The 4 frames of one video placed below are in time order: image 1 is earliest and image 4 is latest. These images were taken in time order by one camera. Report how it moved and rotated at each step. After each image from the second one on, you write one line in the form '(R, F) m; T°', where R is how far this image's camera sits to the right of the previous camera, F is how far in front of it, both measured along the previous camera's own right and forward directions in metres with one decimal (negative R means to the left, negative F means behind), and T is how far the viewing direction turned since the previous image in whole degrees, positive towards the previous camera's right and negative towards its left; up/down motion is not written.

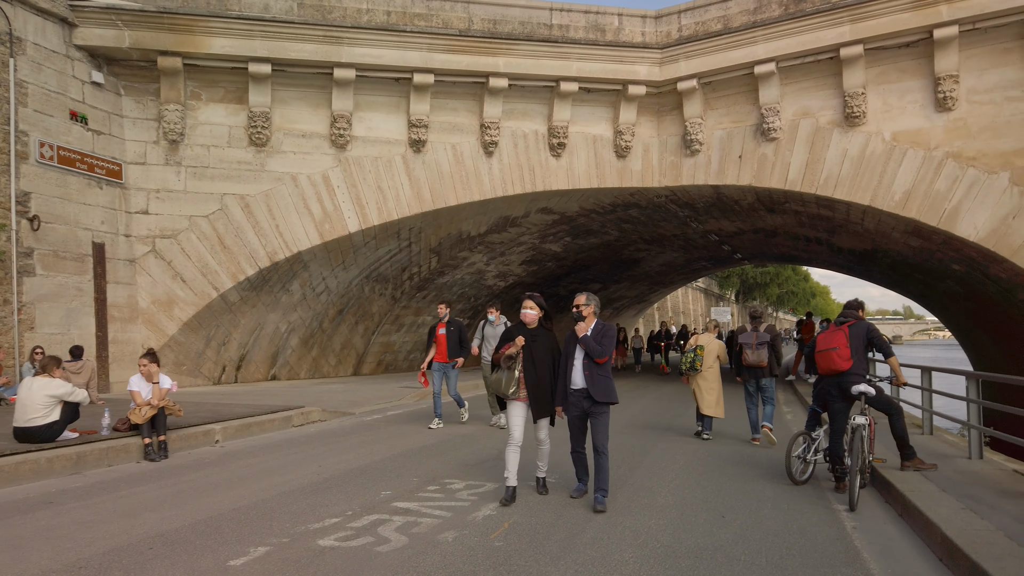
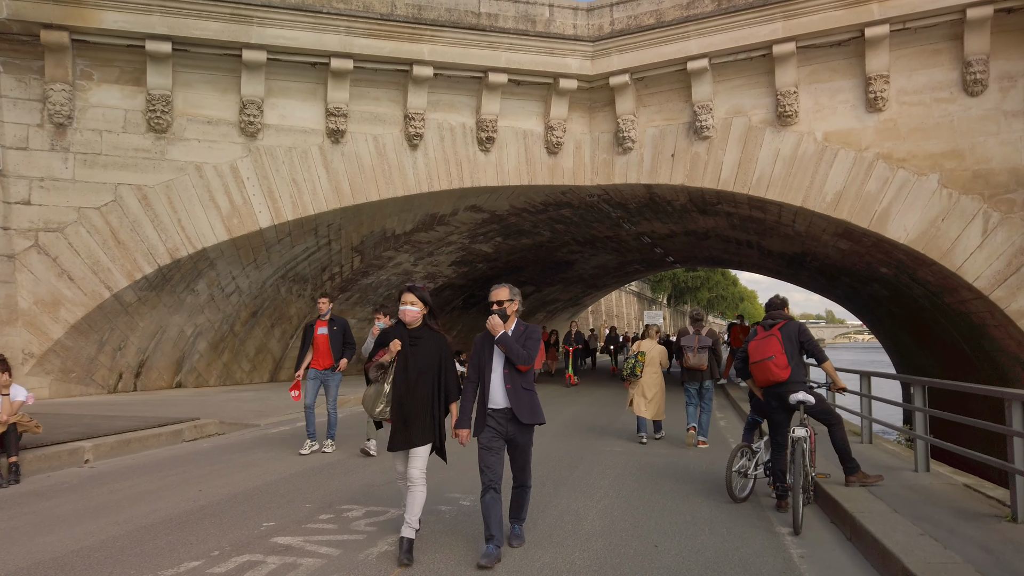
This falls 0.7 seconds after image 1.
(+0.2, +0.6) m; +5°
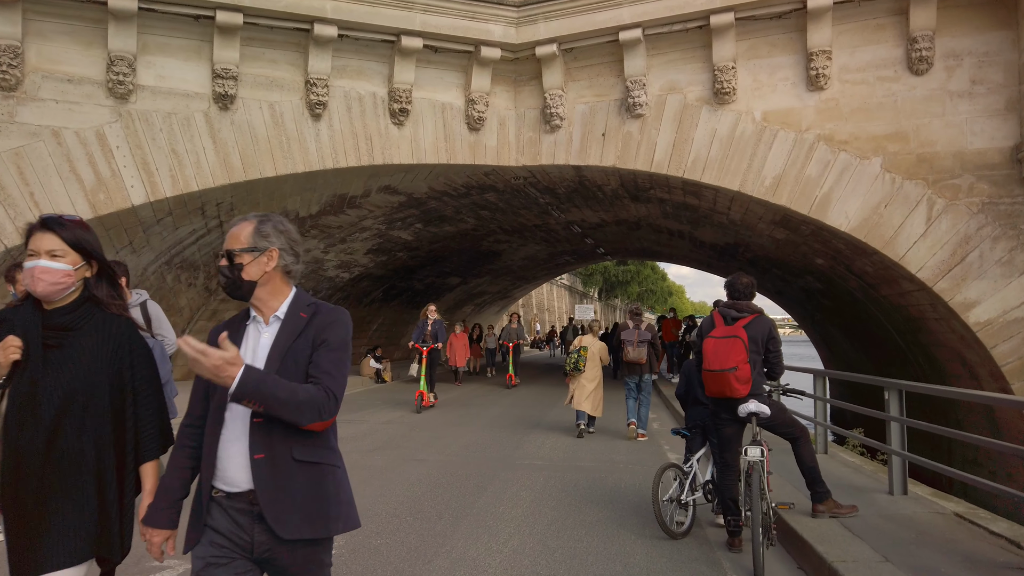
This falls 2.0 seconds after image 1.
(+0.3, +1.1) m; +5°
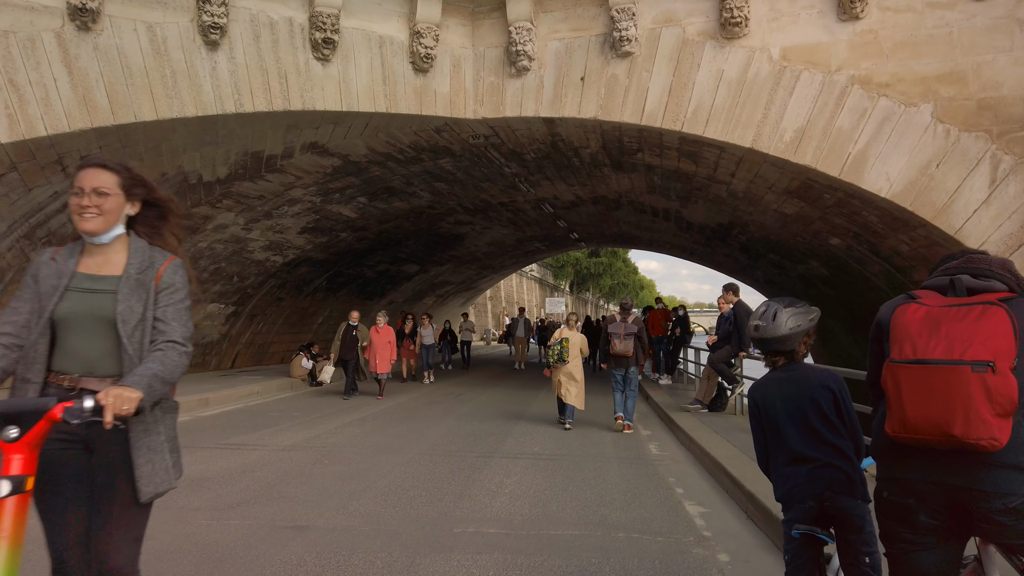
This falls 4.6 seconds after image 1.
(+0.2, +2.4) m; +2°
